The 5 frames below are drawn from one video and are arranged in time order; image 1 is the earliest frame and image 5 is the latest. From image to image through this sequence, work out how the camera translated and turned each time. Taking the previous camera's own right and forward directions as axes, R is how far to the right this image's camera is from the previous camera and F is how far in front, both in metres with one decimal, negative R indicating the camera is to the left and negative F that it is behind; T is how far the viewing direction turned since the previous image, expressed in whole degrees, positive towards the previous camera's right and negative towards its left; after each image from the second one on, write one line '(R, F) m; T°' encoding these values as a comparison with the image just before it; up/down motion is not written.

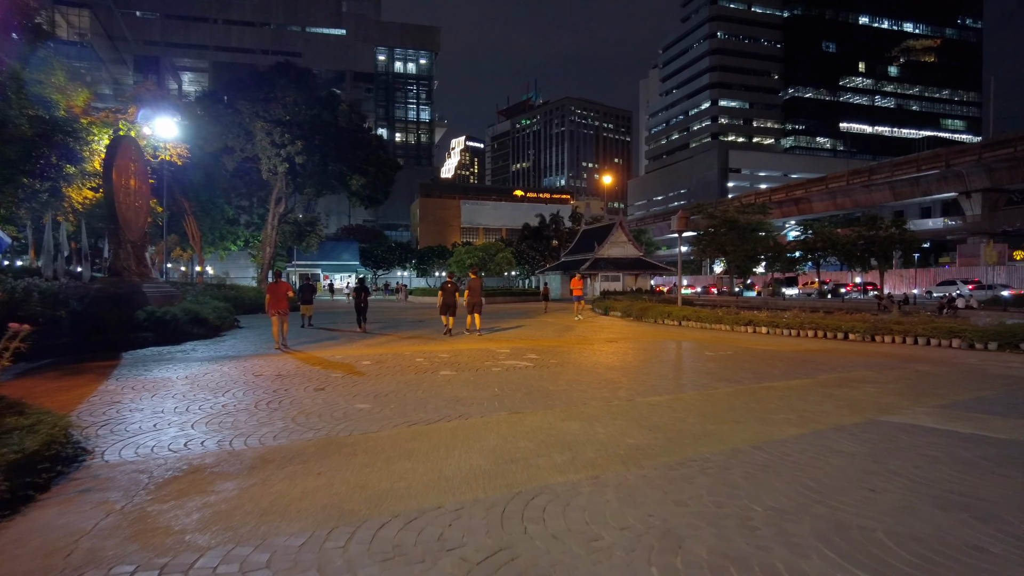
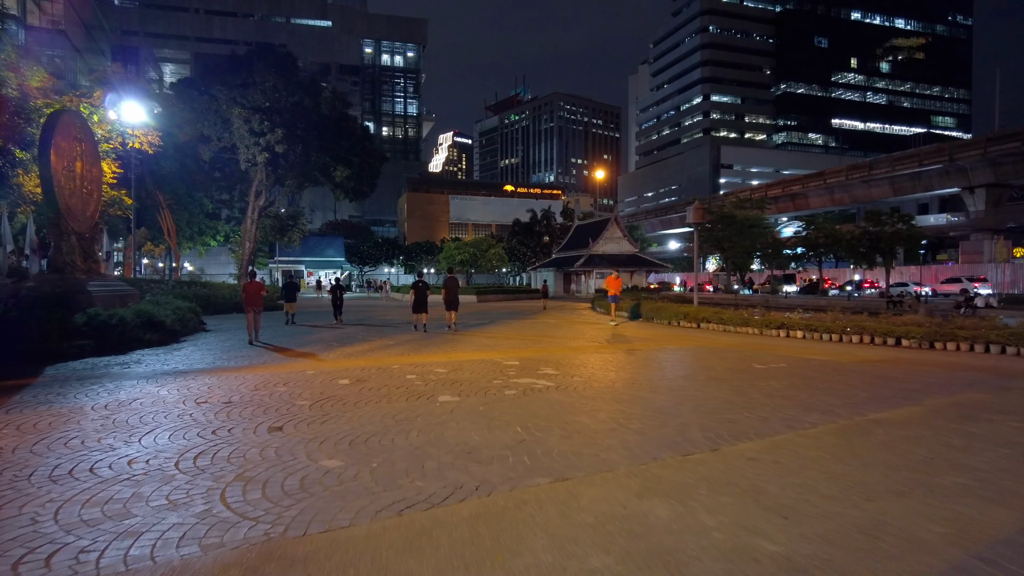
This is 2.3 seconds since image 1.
(-0.4, +2.0) m; +1°
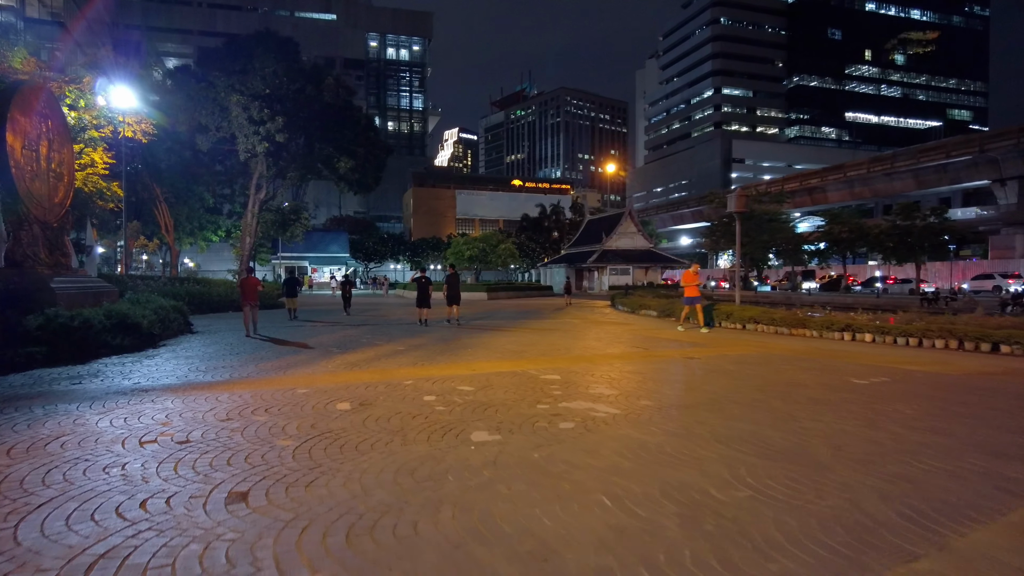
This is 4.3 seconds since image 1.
(-0.4, +1.9) m; 0°
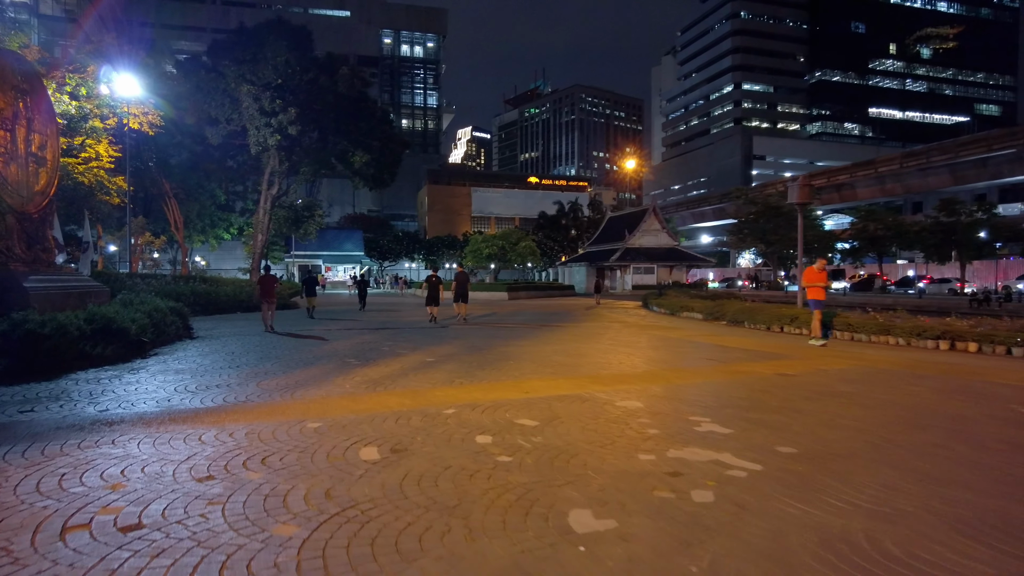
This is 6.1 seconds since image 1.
(-0.6, +1.8) m; -1°
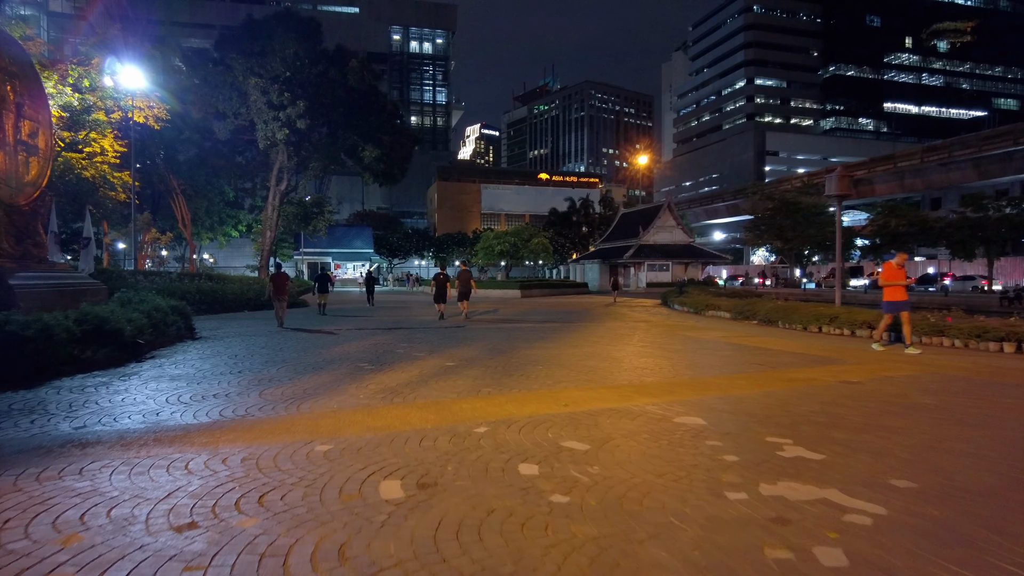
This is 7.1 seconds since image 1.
(-0.3, +0.9) m; -1°
